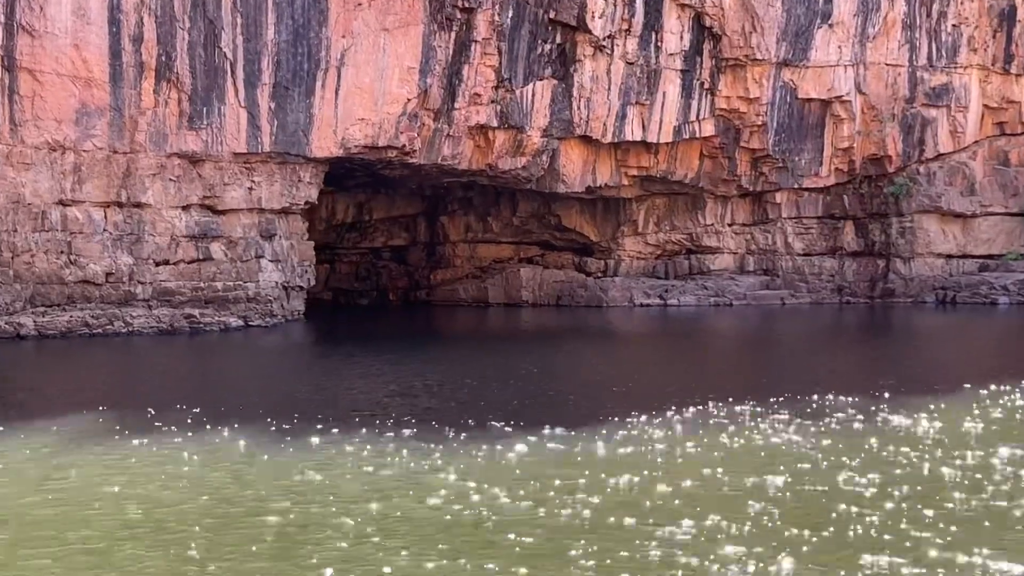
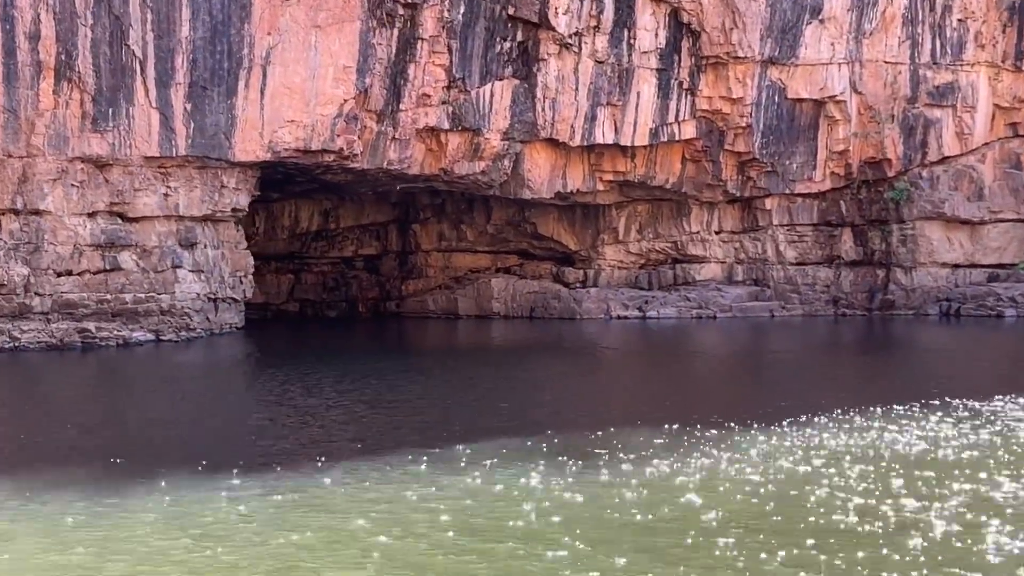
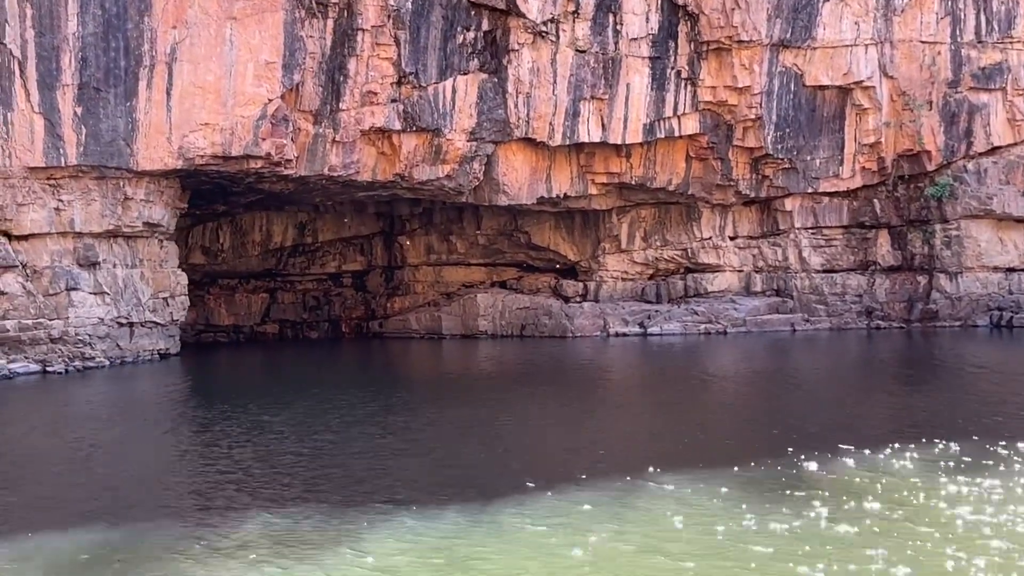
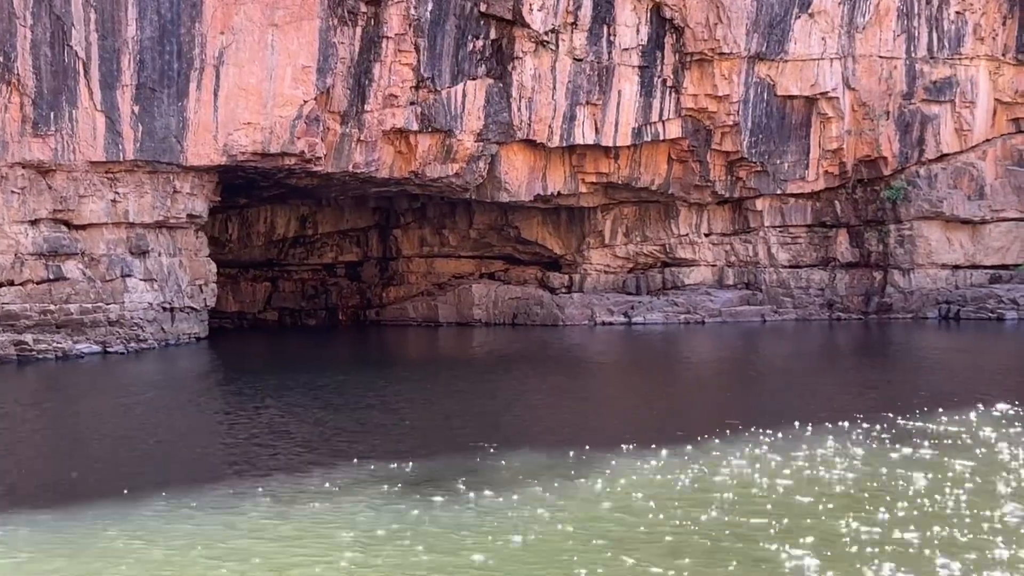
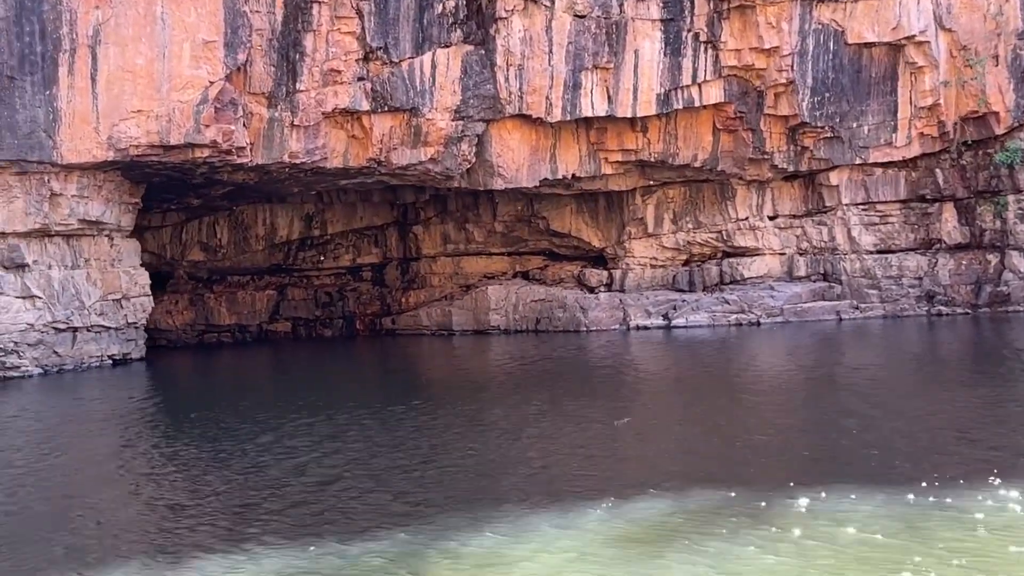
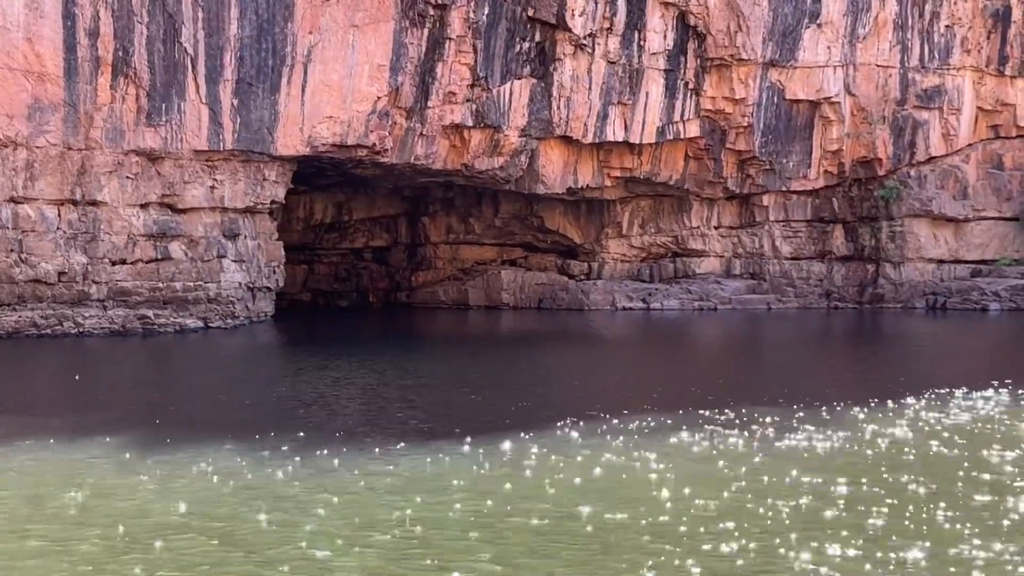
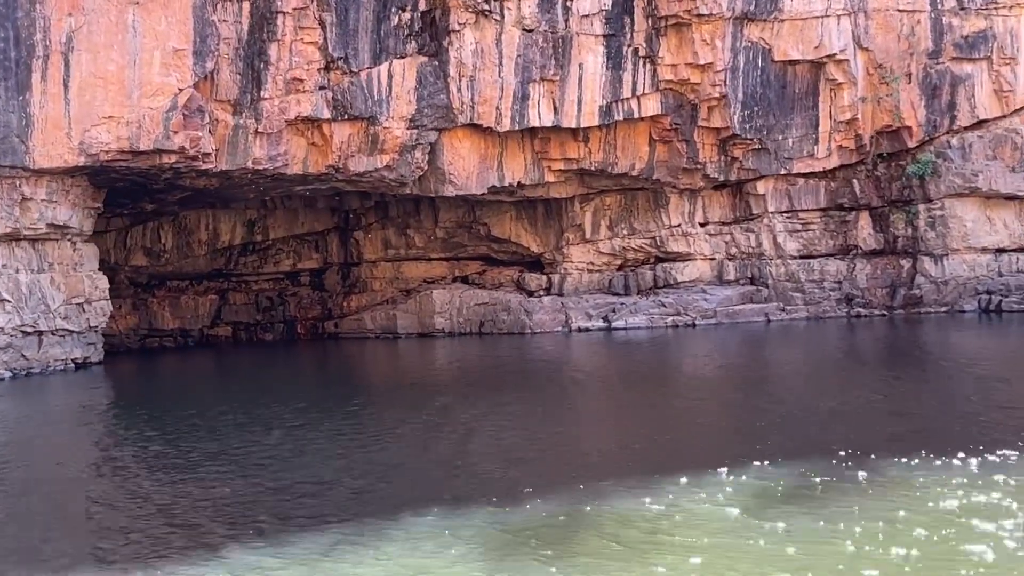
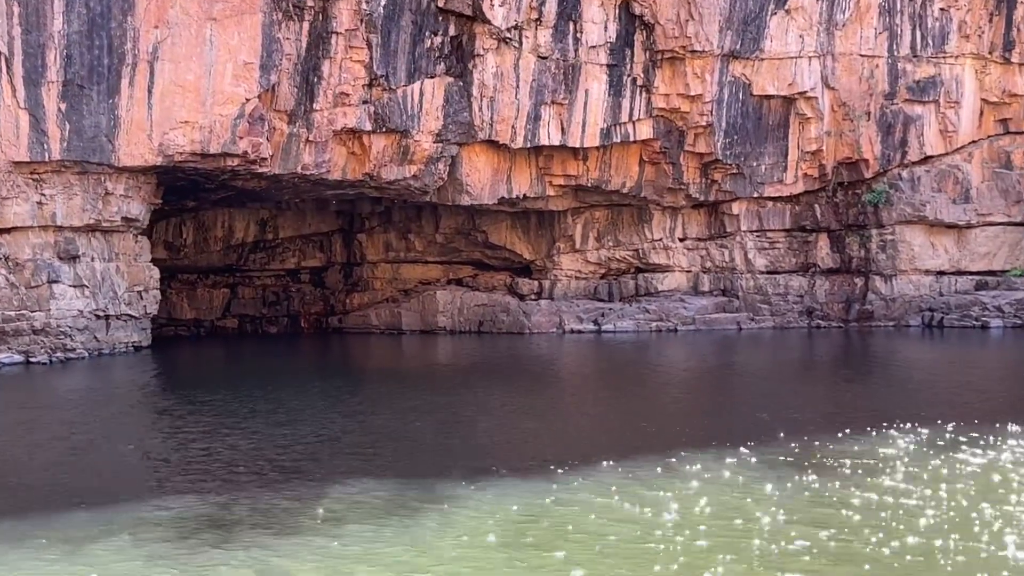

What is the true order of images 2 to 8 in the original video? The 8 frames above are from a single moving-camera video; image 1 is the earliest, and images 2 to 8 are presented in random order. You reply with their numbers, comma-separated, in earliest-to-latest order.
6, 2, 4, 8, 3, 7, 5
